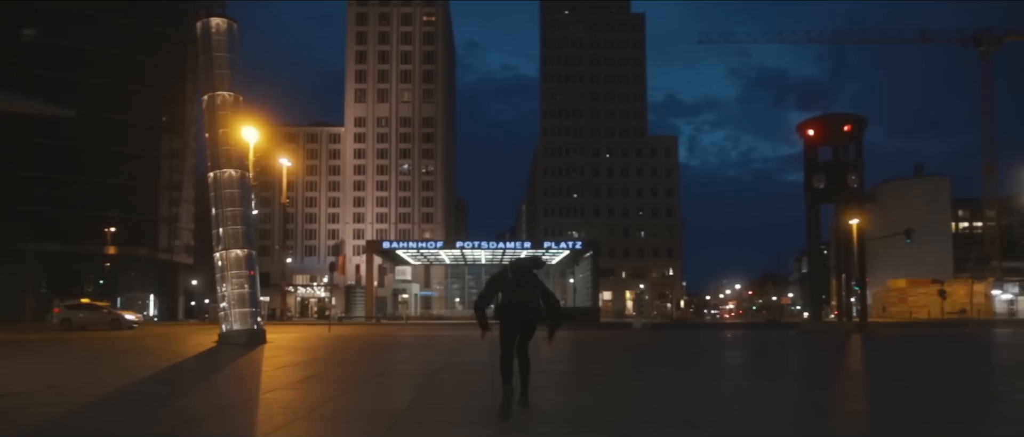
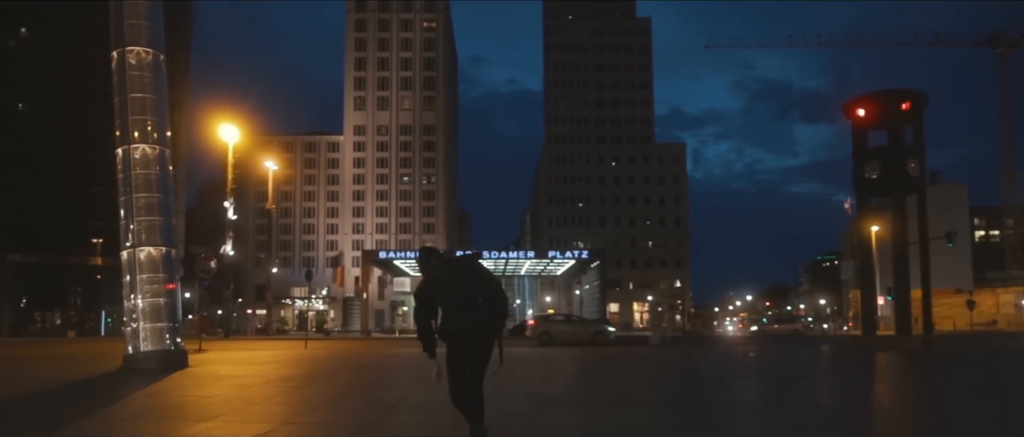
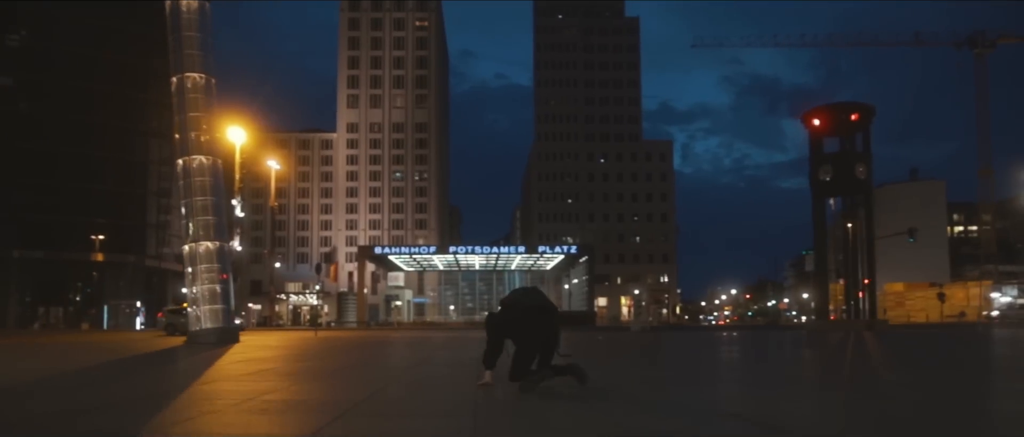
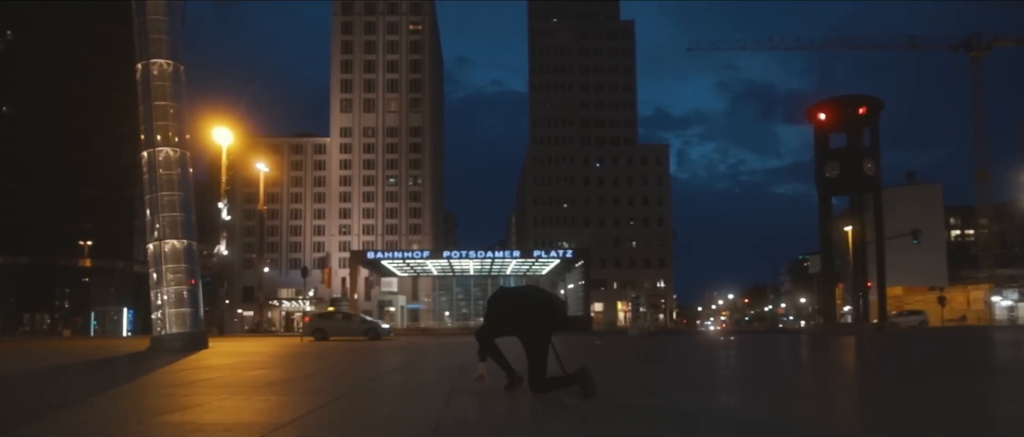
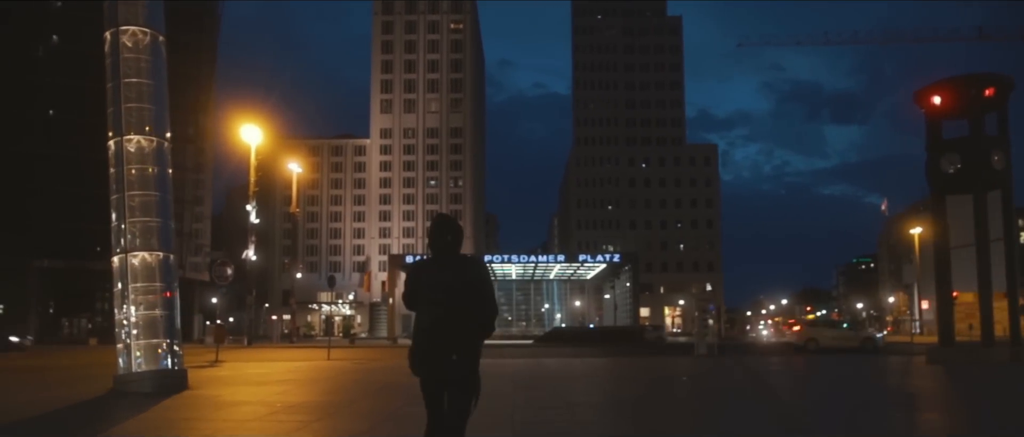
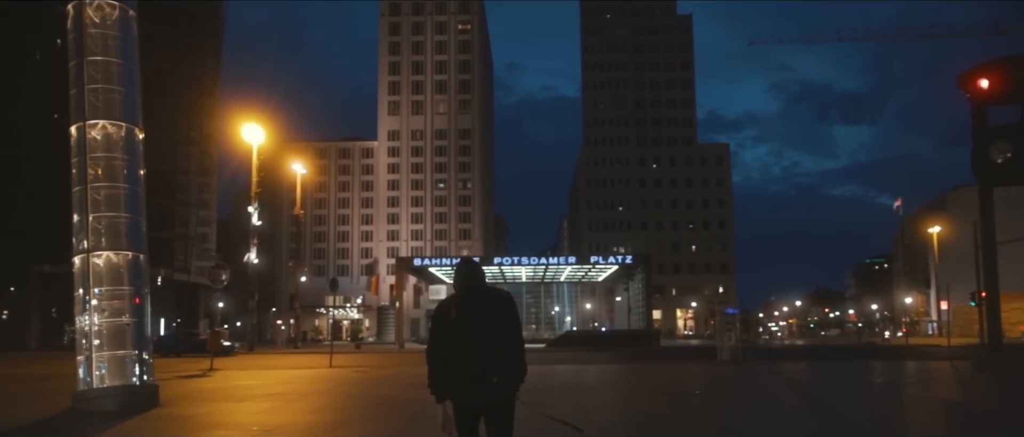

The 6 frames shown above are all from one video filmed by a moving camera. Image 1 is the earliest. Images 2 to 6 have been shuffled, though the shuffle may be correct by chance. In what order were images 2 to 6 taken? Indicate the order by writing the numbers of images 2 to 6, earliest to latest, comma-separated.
3, 4, 2, 5, 6
